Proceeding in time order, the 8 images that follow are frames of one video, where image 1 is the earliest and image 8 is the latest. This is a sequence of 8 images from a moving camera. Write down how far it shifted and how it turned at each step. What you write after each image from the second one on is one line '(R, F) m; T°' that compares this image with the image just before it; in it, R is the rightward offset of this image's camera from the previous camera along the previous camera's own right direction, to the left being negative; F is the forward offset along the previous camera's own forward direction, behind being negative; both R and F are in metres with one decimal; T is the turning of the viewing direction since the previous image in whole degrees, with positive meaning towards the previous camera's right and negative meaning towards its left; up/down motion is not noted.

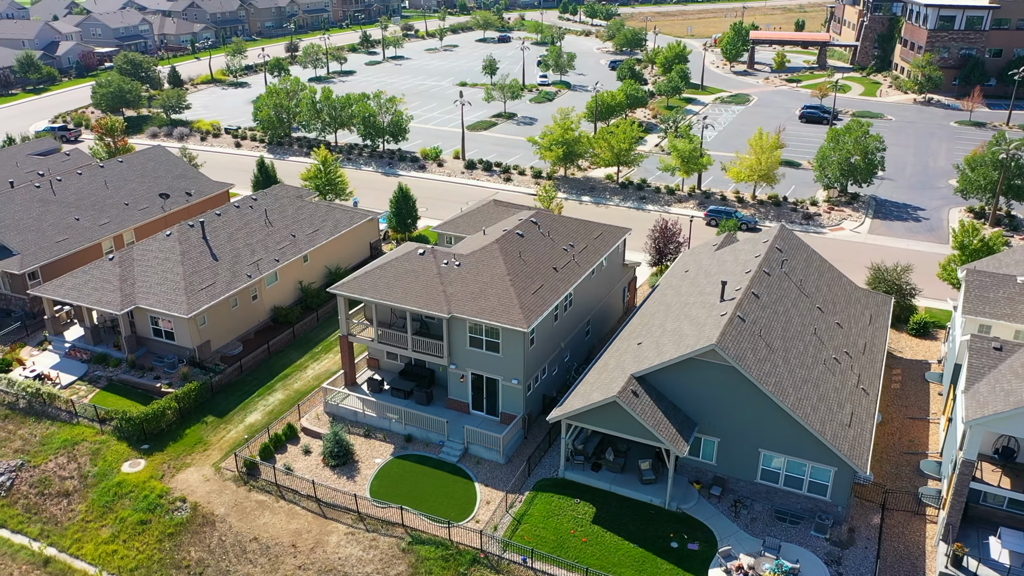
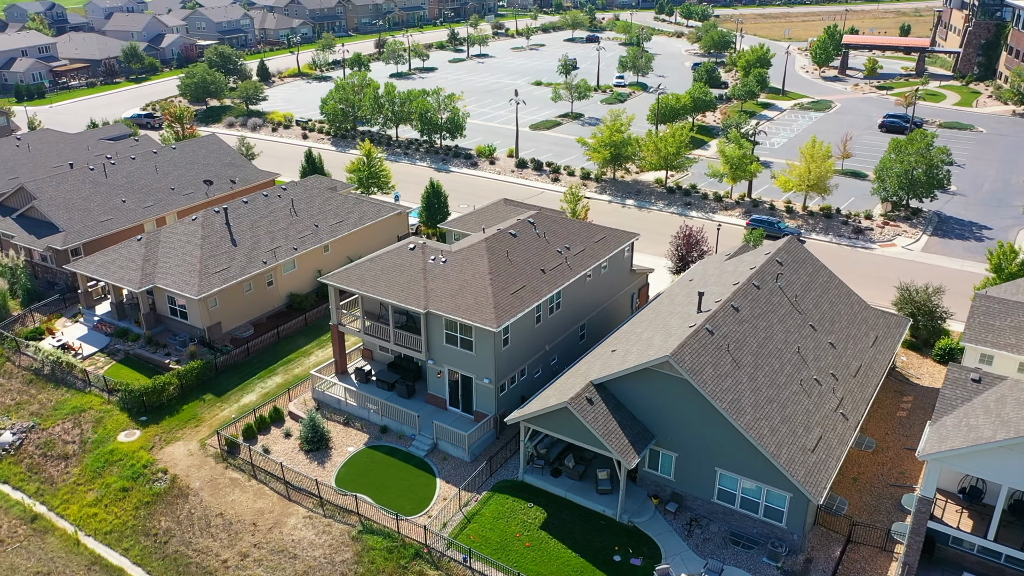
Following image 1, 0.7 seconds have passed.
(+4.3, +0.3) m; -7°
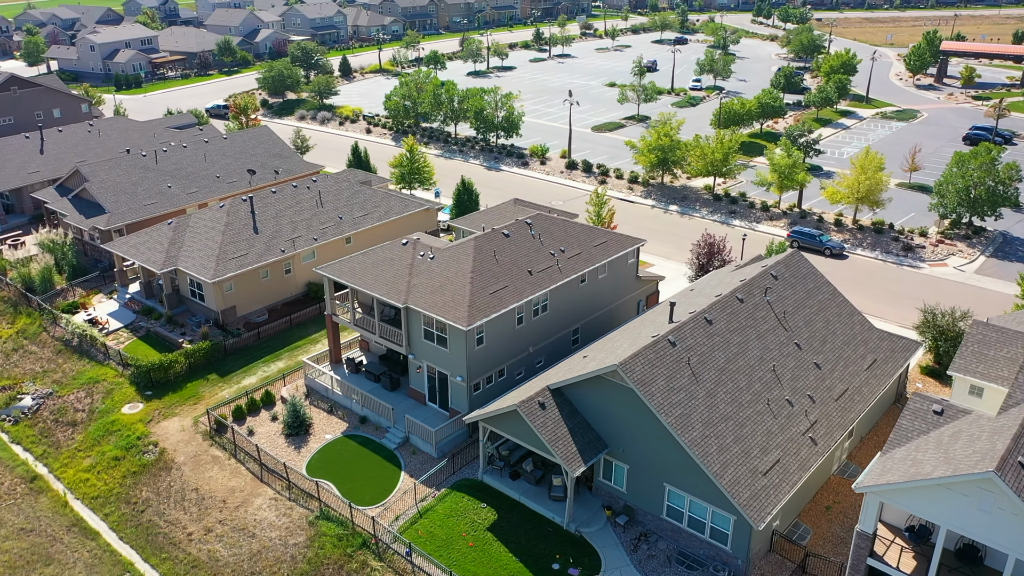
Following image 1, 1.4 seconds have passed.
(+4.2, +0.3) m; -7°
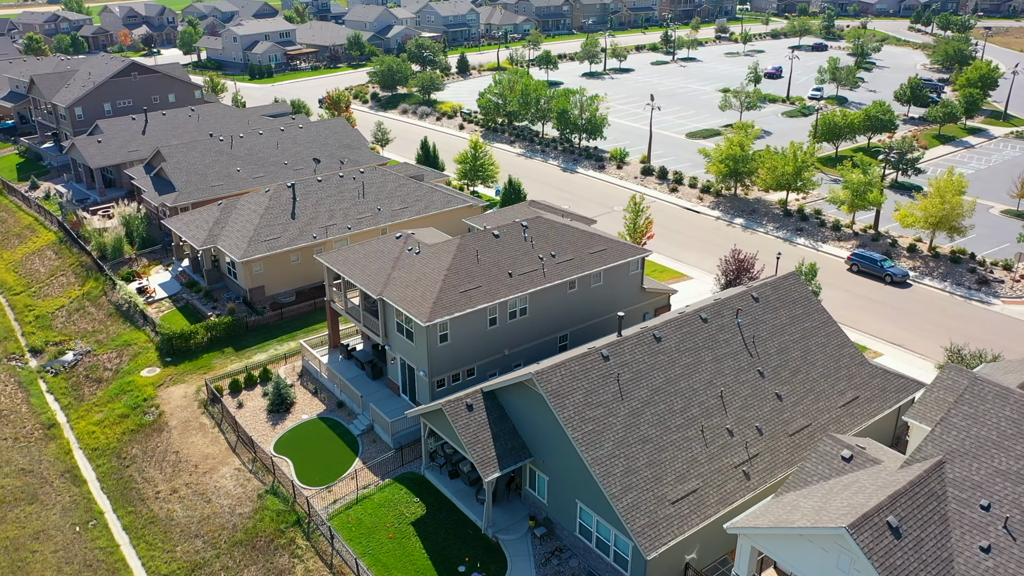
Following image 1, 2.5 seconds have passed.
(+6.2, +0.6) m; -10°
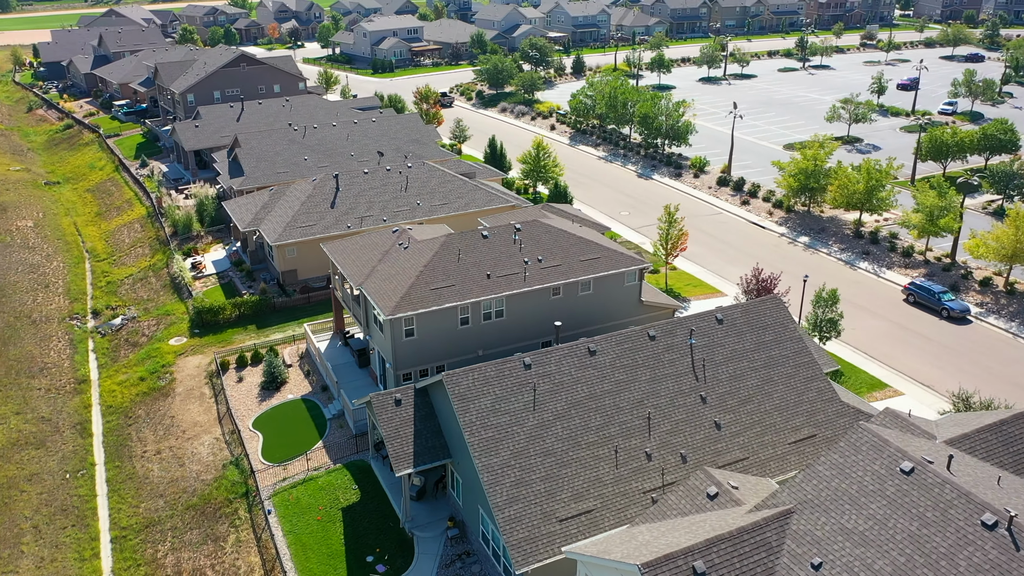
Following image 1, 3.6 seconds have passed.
(+6.3, +0.7) m; -10°
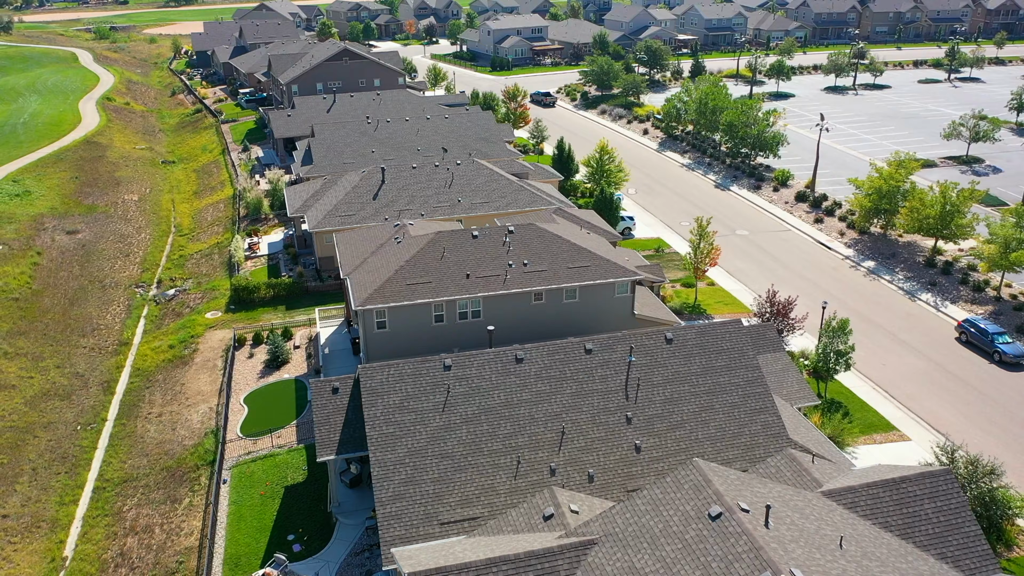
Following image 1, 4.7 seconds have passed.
(+6.3, +0.7) m; -10°
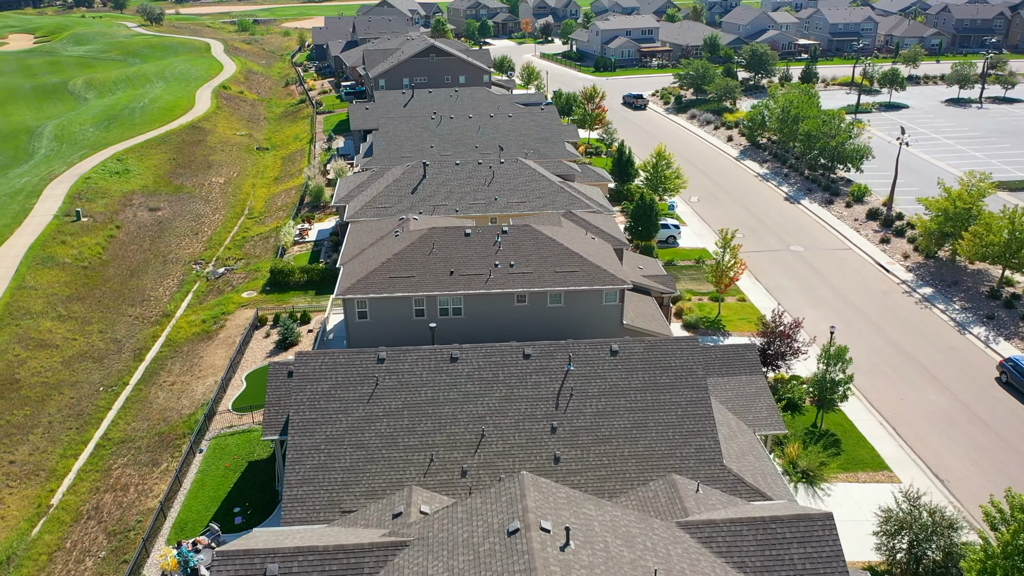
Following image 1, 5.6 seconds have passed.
(+5.5, +0.5) m; -9°
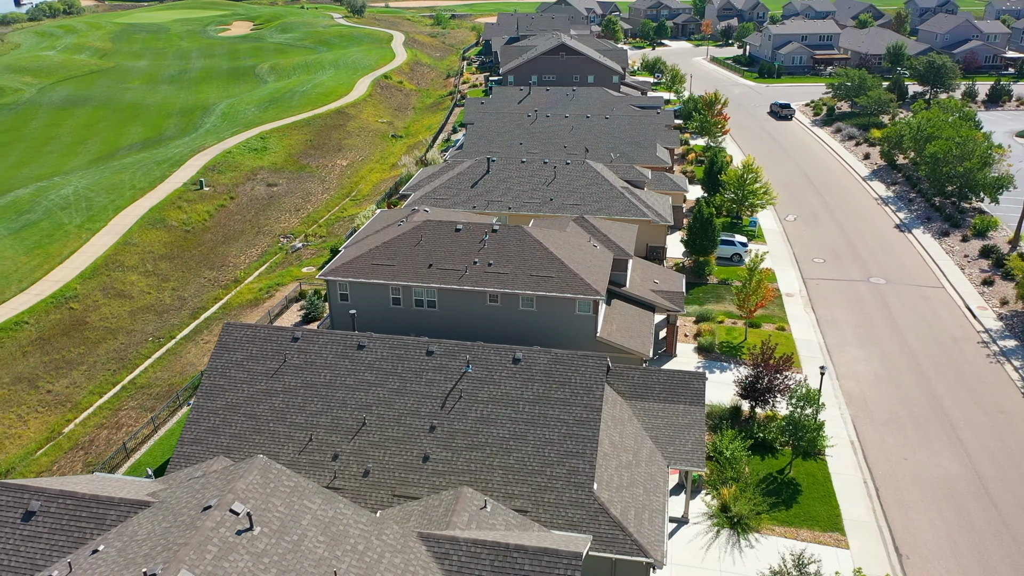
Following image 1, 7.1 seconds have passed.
(+8.4, +1.2) m; -14°
